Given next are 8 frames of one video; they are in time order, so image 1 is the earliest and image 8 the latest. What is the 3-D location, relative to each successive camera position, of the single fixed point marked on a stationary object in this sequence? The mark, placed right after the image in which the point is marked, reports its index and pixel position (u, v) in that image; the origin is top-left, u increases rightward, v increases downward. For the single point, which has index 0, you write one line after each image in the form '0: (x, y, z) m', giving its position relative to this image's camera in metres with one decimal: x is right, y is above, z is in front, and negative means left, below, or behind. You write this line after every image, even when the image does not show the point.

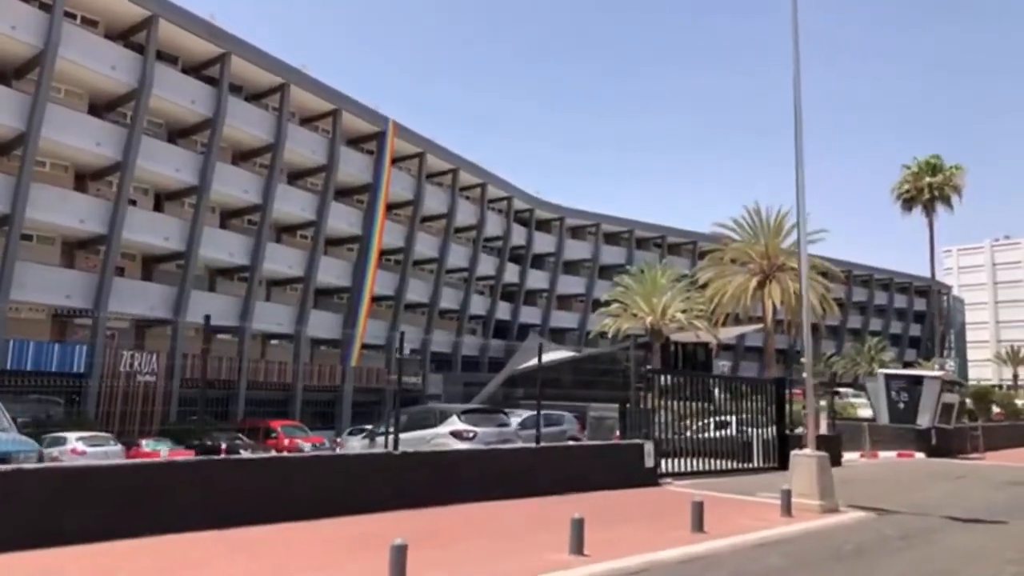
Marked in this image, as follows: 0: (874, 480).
0: (+9.1, -4.8, +19.5) m
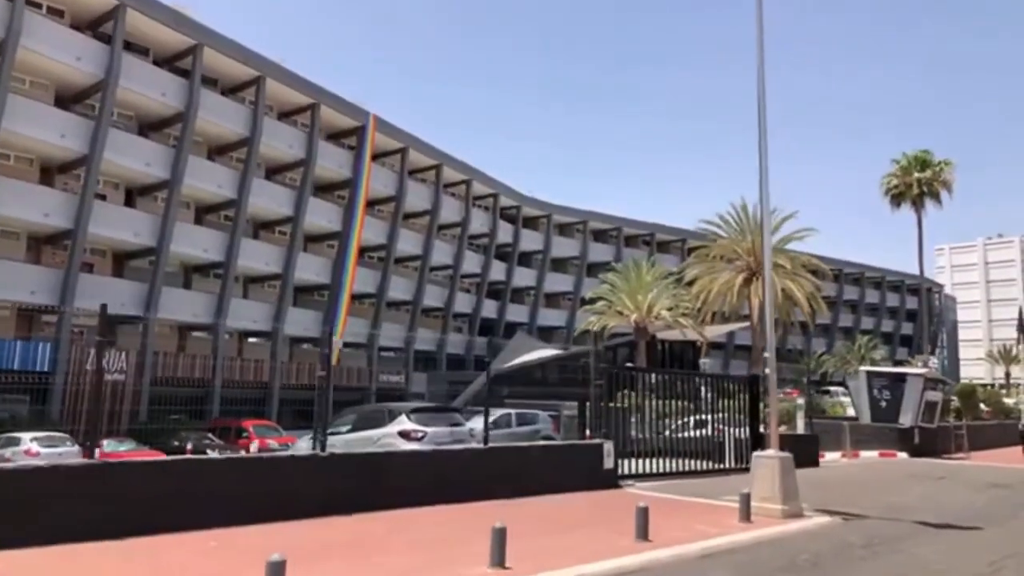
0: (+8.2, -4.7, +18.7) m
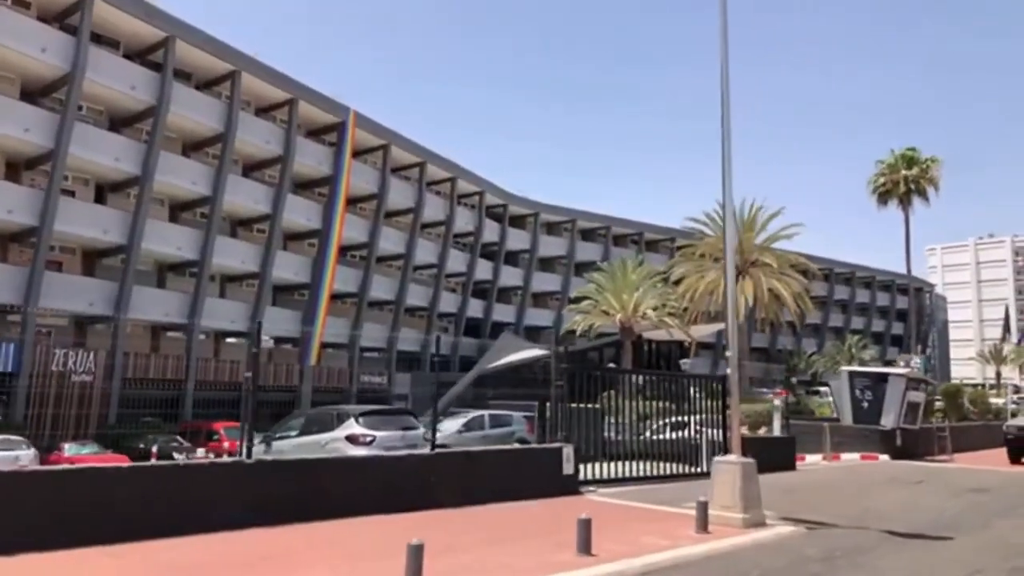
0: (+7.3, -4.6, +18.0) m
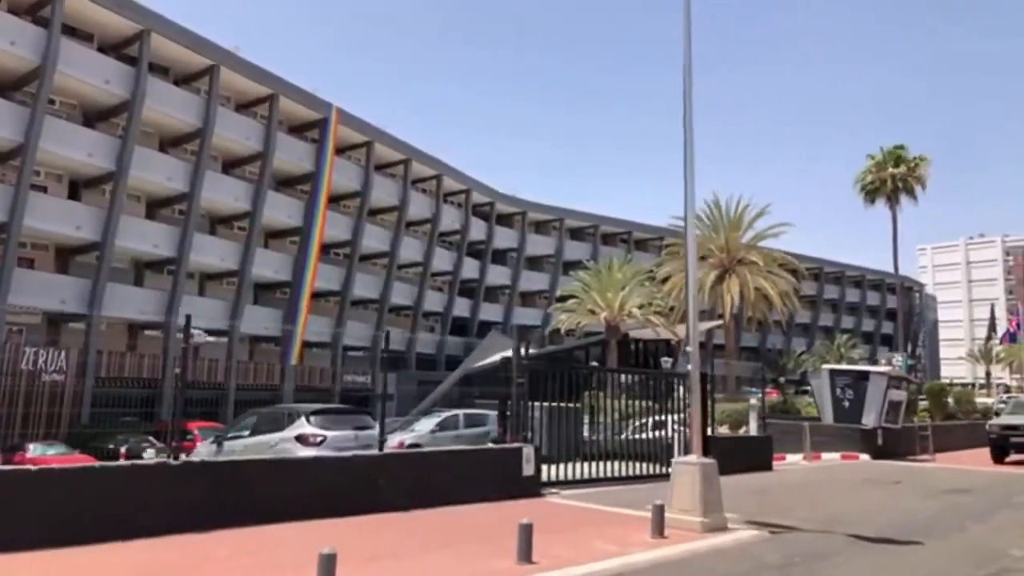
0: (+6.5, -4.5, +17.5) m
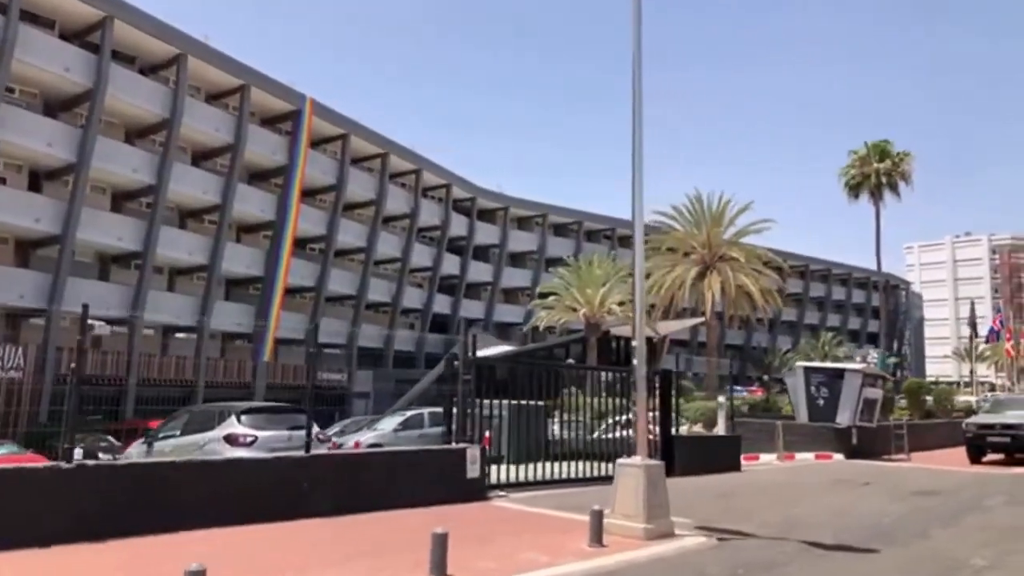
0: (+5.5, -4.3, +16.7) m
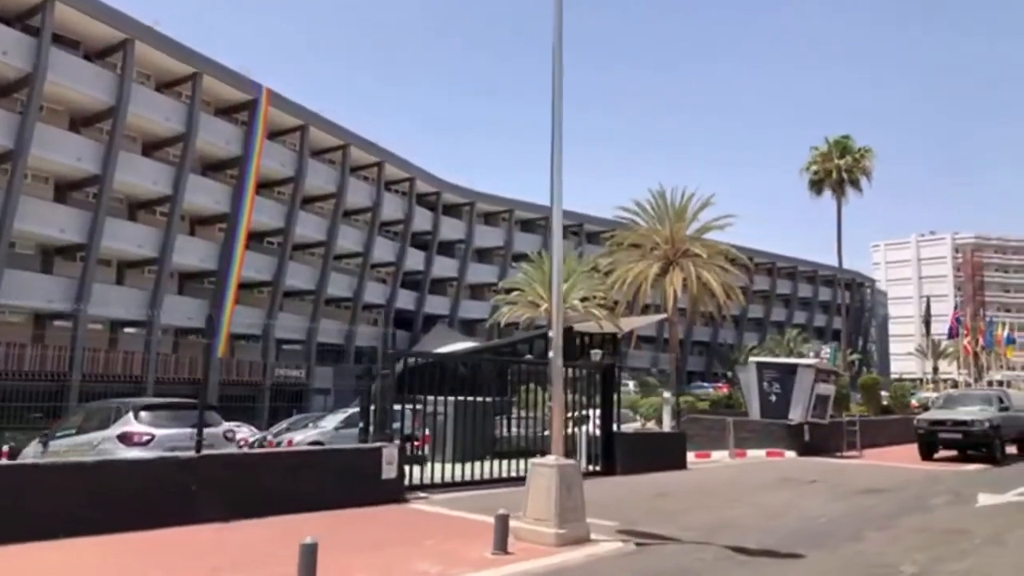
0: (+4.0, -4.2, +16.1) m
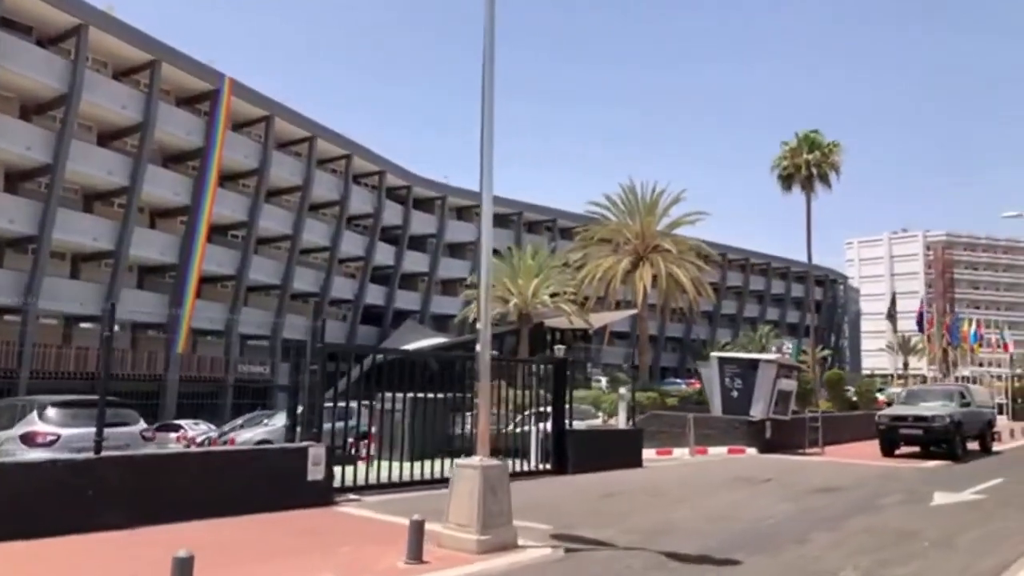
0: (+2.9, -4.0, +15.6) m
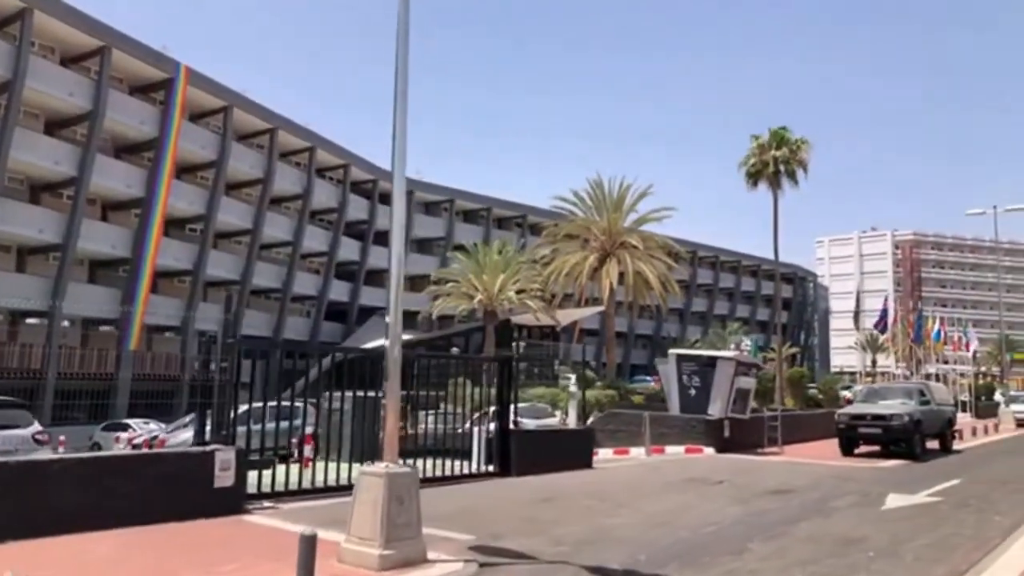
0: (+1.8, -3.9, +14.9) m
